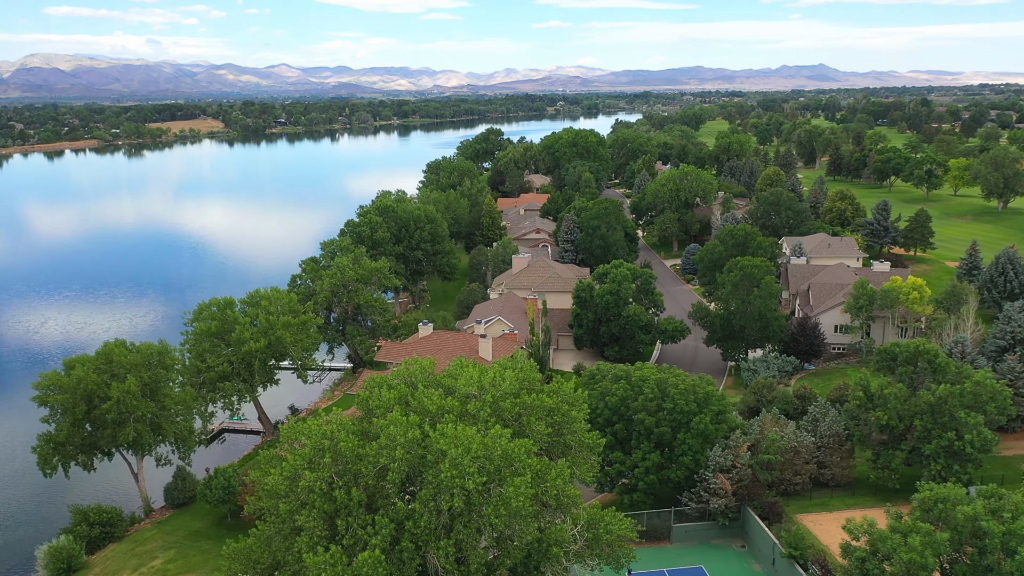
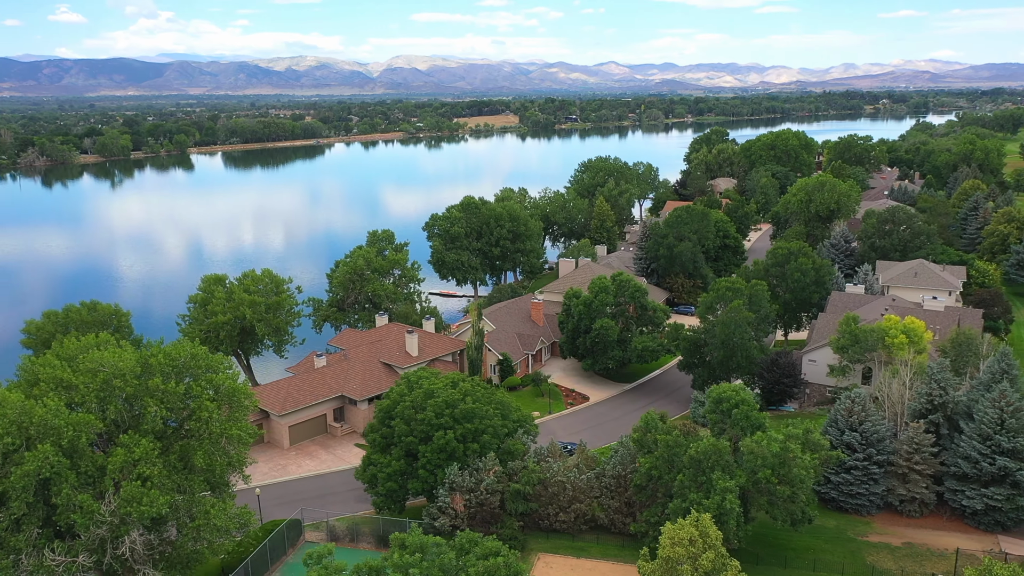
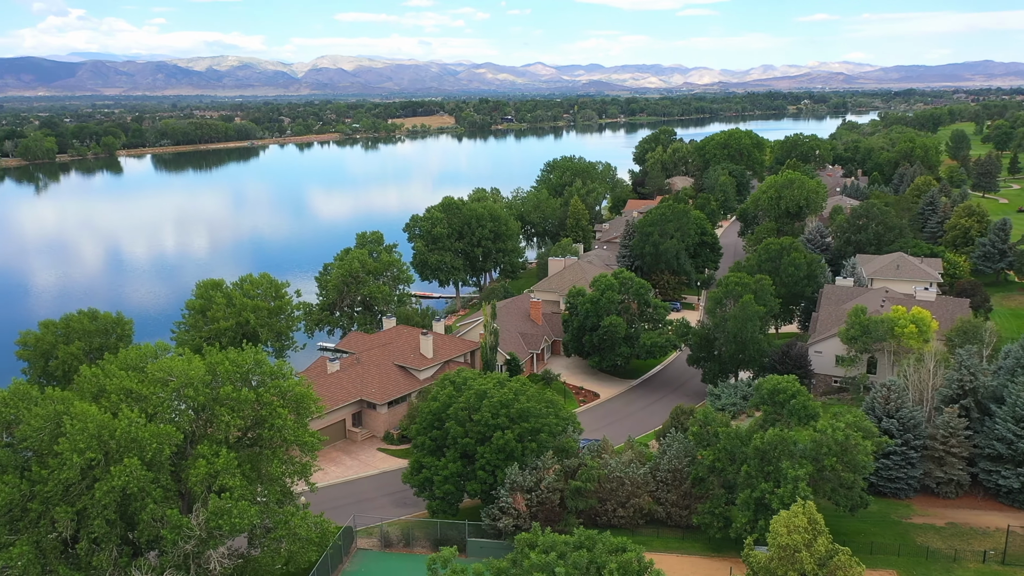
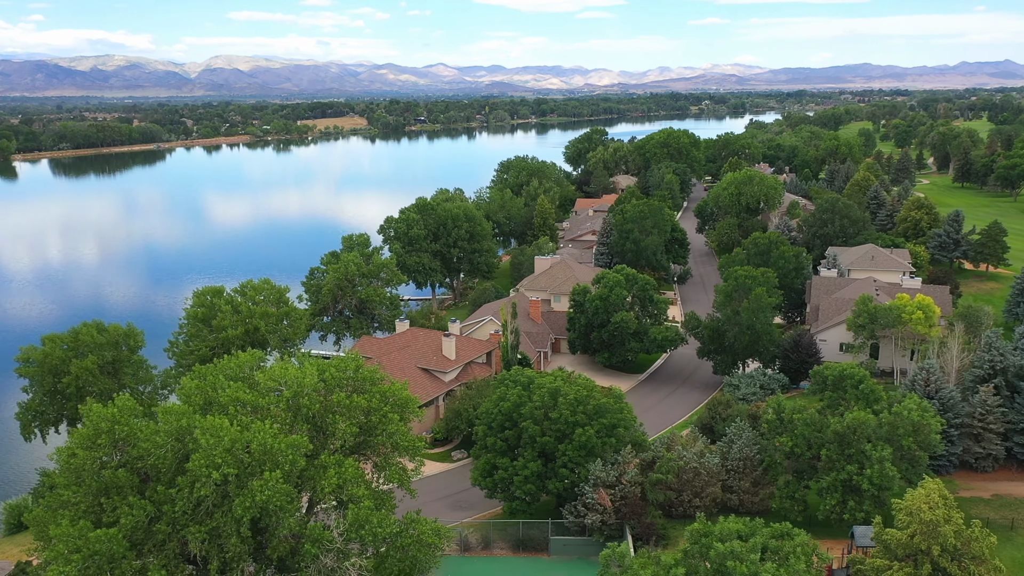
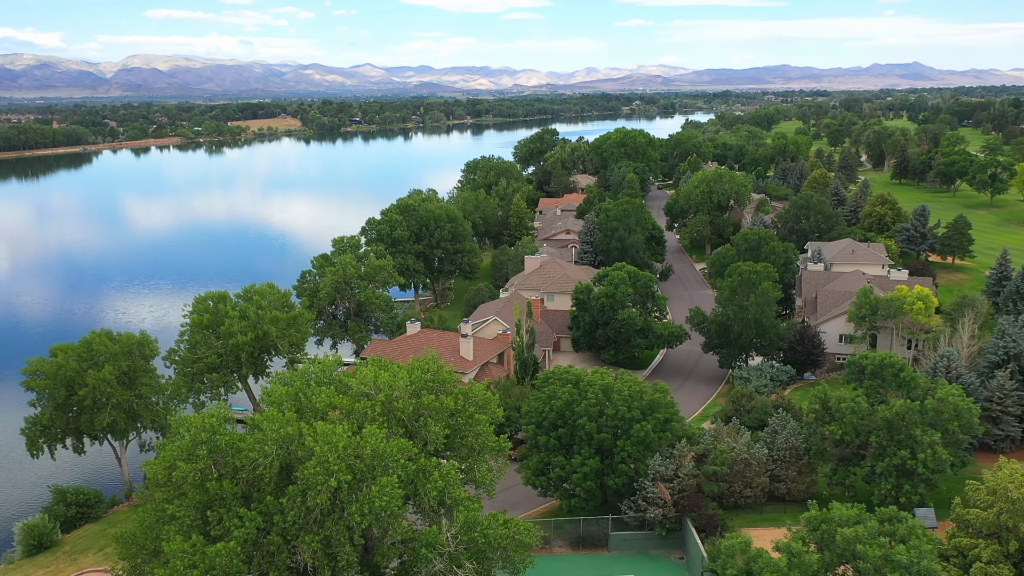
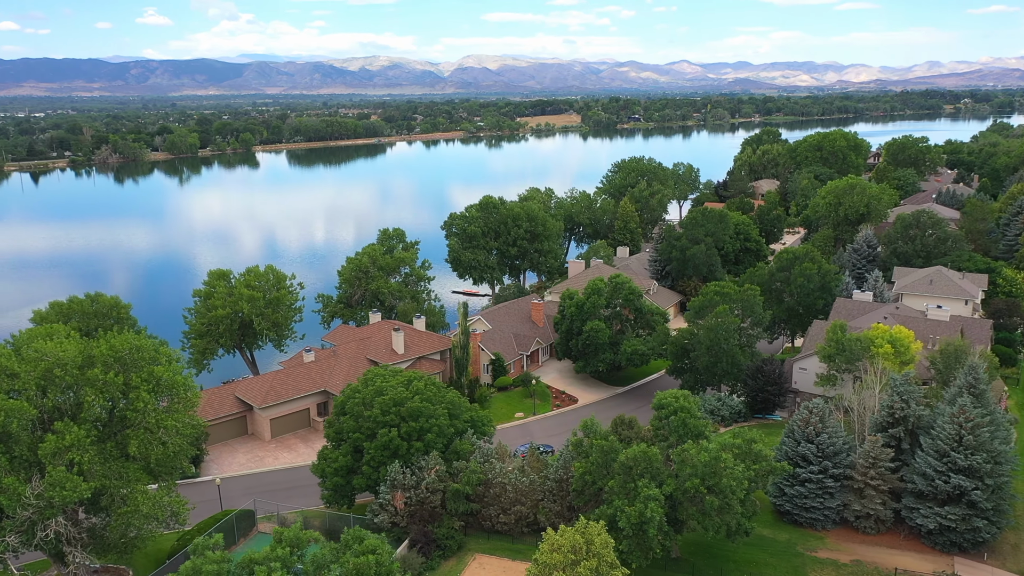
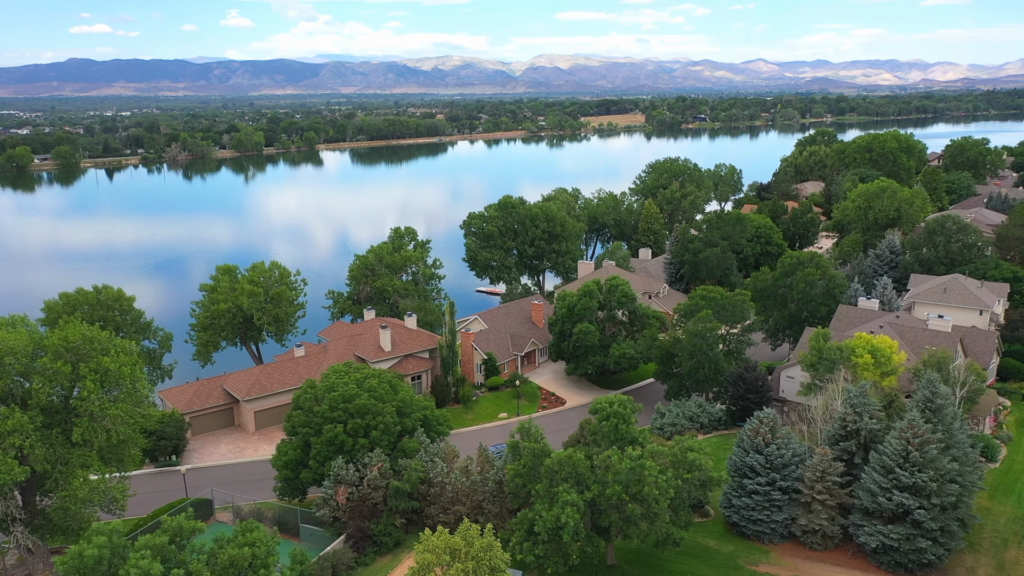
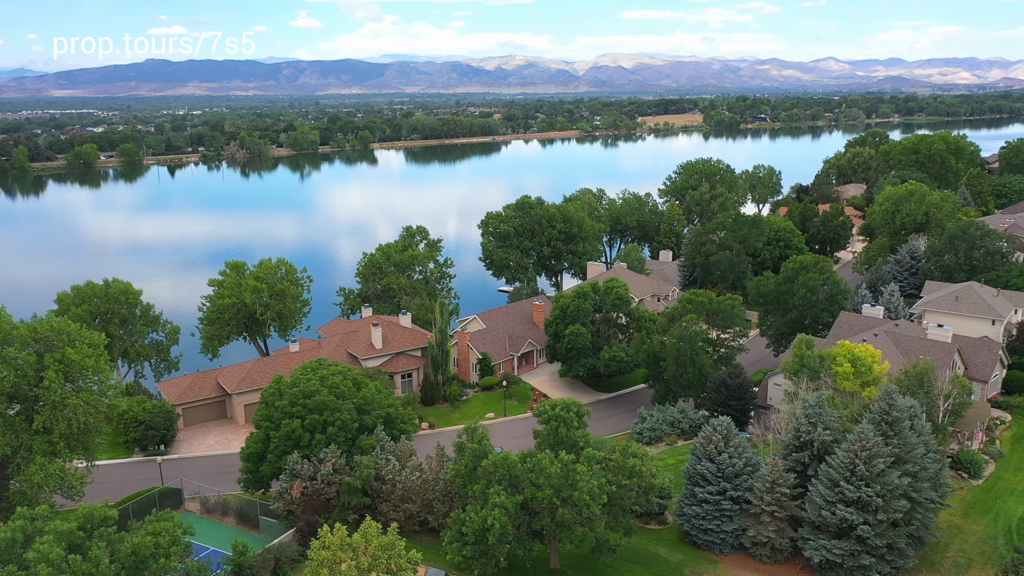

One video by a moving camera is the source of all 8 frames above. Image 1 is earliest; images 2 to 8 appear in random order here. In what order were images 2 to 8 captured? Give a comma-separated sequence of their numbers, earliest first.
5, 4, 3, 2, 6, 7, 8
